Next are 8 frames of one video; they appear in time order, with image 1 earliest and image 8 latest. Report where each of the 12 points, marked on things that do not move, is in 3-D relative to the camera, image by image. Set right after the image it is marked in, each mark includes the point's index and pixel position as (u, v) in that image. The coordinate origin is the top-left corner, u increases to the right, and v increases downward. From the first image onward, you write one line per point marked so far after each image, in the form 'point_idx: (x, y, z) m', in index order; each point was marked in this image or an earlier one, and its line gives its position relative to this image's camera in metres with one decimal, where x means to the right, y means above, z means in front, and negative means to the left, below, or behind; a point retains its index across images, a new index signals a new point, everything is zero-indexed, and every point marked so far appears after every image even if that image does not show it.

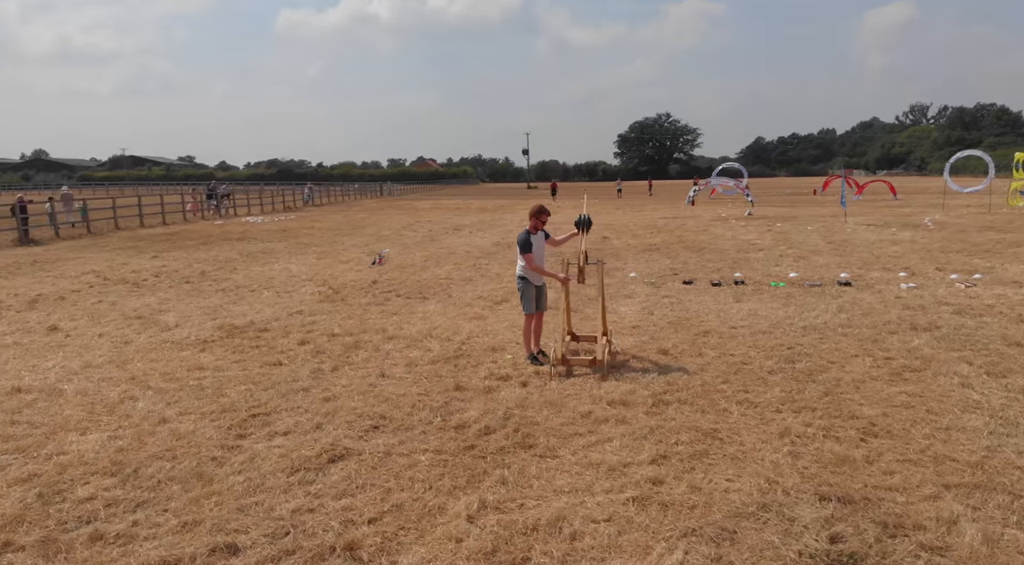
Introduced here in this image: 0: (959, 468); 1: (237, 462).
0: (+2.3, -1.0, +3.4) m
1: (-1.7, -1.1, +3.9) m
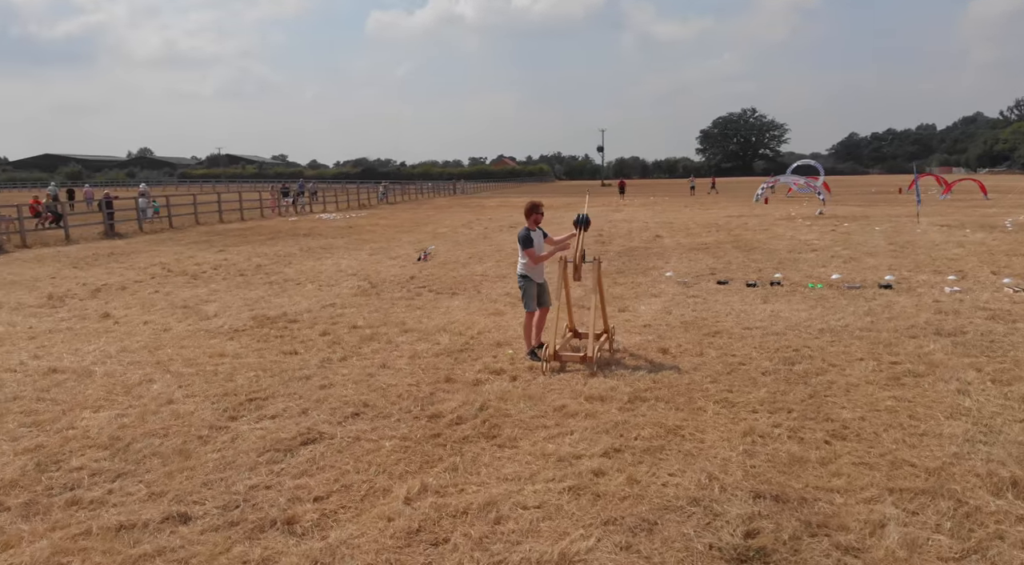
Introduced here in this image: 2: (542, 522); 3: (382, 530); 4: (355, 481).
0: (+2.0, -1.0, +3.3) m
1: (-1.9, -1.0, +4.2) m
2: (+0.1, -1.1, +2.9) m
3: (-0.6, -1.1, +2.9) m
4: (-0.8, -1.0, +3.5) m
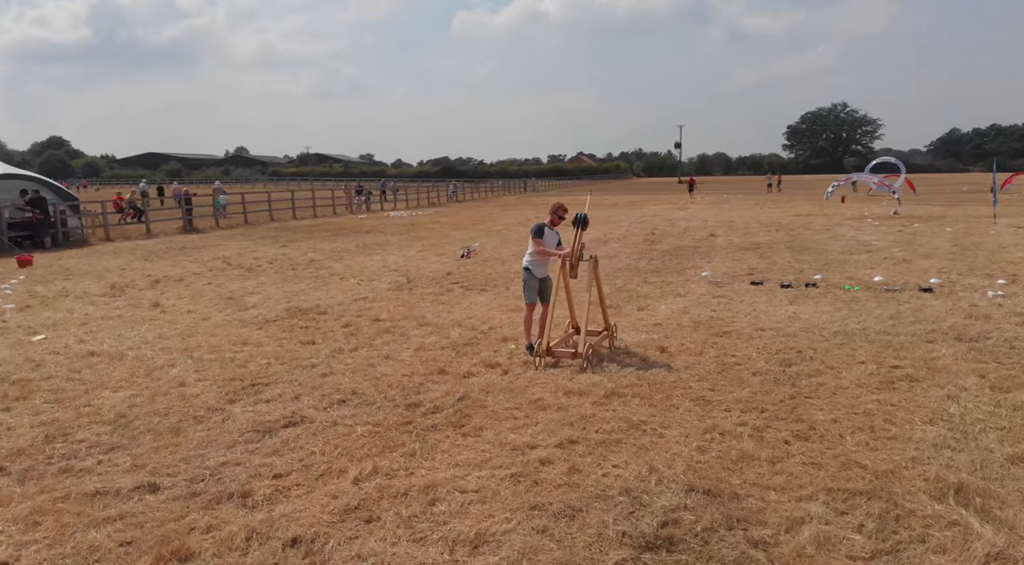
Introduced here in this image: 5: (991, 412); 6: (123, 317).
0: (+1.7, -1.0, +3.3) m
1: (-2.1, -0.9, +4.5) m
2: (-0.2, -1.0, +3.1) m
3: (-0.9, -1.0, +3.1) m
4: (-1.1, -1.0, +3.7) m
5: (+3.0, -0.8, +4.2) m
6: (-6.1, -0.5, +10.5) m
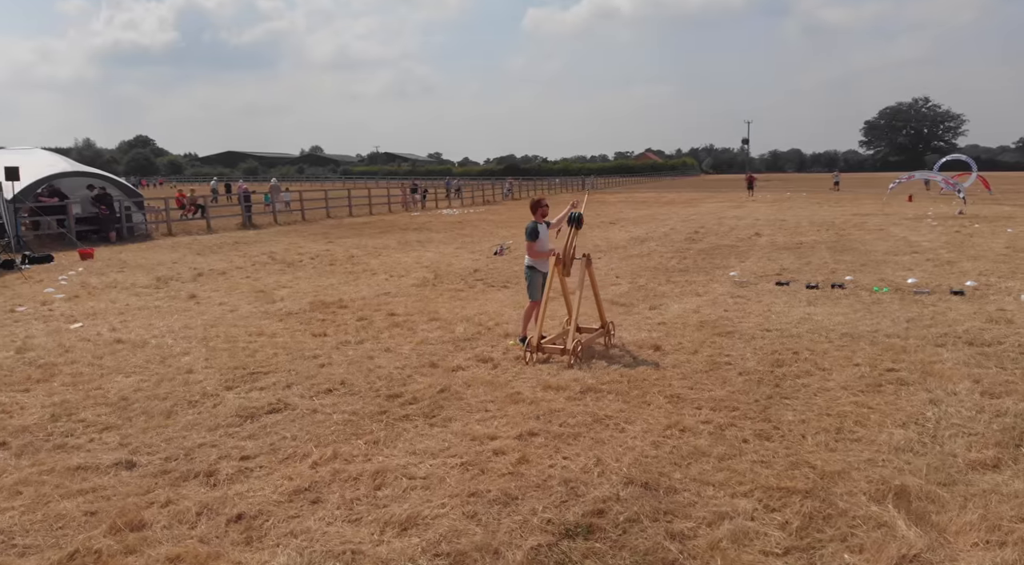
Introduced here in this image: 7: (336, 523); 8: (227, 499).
0: (+1.5, -1.0, +3.3) m
1: (-2.3, -0.9, +4.8) m
2: (-0.5, -1.0, +3.2) m
3: (-1.2, -1.0, +3.3) m
4: (-1.3, -1.0, +3.9) m
5: (+2.8, -0.8, +4.1) m
6: (-5.8, -0.4, +11.1) m
7: (-0.8, -1.0, +2.9) m
8: (-1.4, -1.0, +3.2) m
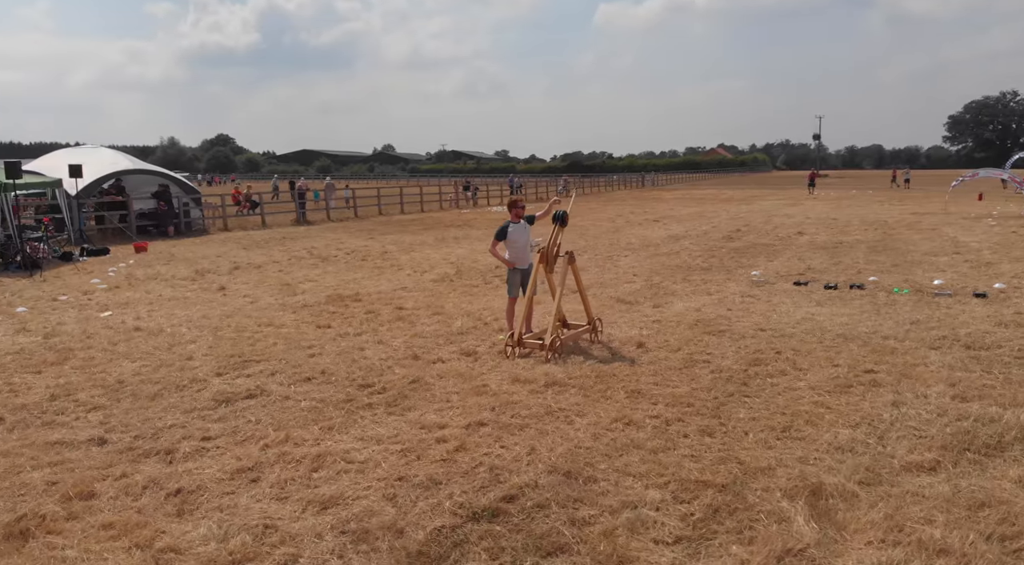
0: (+1.1, -0.9, +3.3) m
1: (-2.5, -0.8, +5.0) m
2: (-0.8, -1.0, +3.4) m
3: (-1.5, -1.0, +3.5) m
4: (-1.7, -0.9, +4.1) m
5: (+2.5, -0.8, +4.0) m
6: (-5.6, -0.3, +11.6) m
7: (-1.2, -1.0, +3.1) m
8: (-1.7, -1.0, +3.4) m
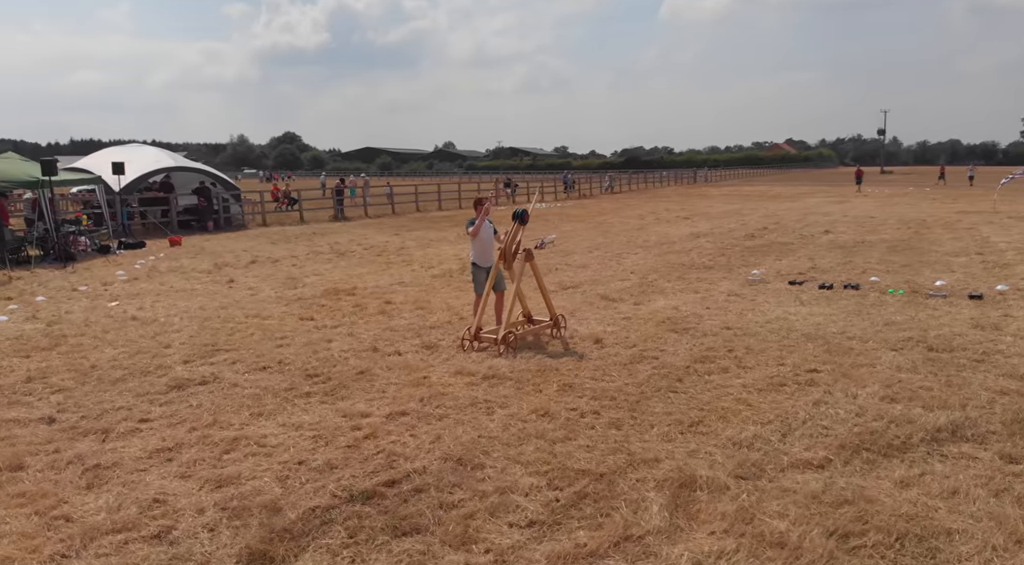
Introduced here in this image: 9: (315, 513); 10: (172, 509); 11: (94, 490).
0: (+0.5, -0.9, +3.4) m
1: (-3.0, -0.8, +5.3) m
2: (-1.4, -0.9, +3.6) m
3: (-2.1, -0.9, +3.7) m
4: (-2.2, -0.9, +4.3) m
5: (+2.0, -0.8, +4.0) m
6: (-5.7, -0.1, +12.0) m
7: (-1.7, -1.0, +3.3) m
8: (-2.3, -0.9, +3.6) m
9: (-0.9, -1.0, +2.9) m
10: (-1.5, -1.0, +2.9) m
11: (-2.0, -1.0, +3.2) m
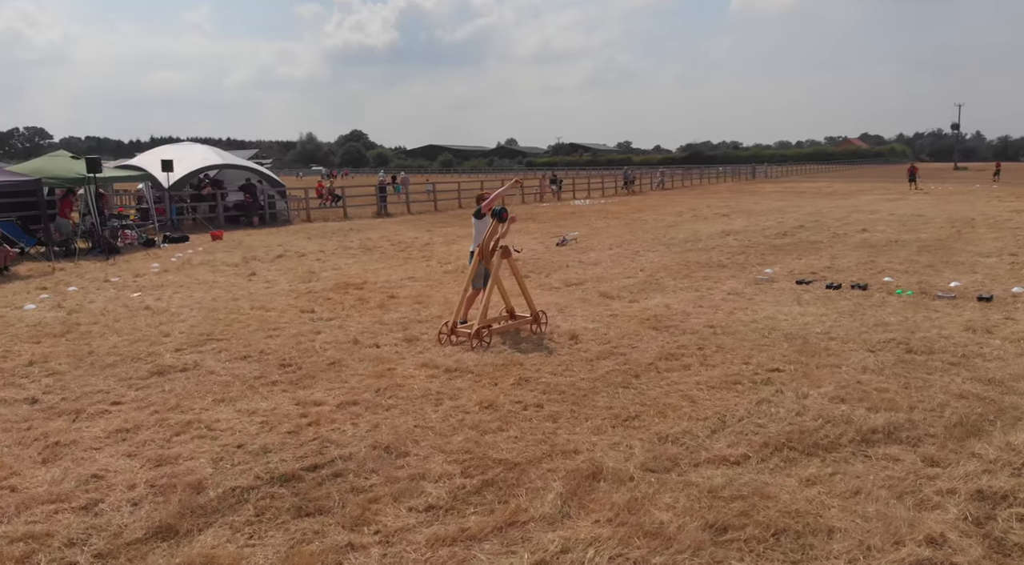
0: (+0.1, -0.9, +3.5) m
1: (-3.2, -0.7, +5.7) m
2: (-1.8, -0.9, +3.8) m
3: (-2.5, -0.9, +4.0) m
4: (-2.5, -0.8, +4.6) m
5: (+1.6, -0.8, +4.1) m
6: (-5.6, 0.0, +12.5) m
7: (-2.1, -0.9, +3.5) m
8: (-2.7, -0.9, +3.9) m
9: (-1.3, -1.0, +3.1) m
10: (-1.9, -1.0, +3.1) m
11: (-2.4, -1.0, +3.4) m
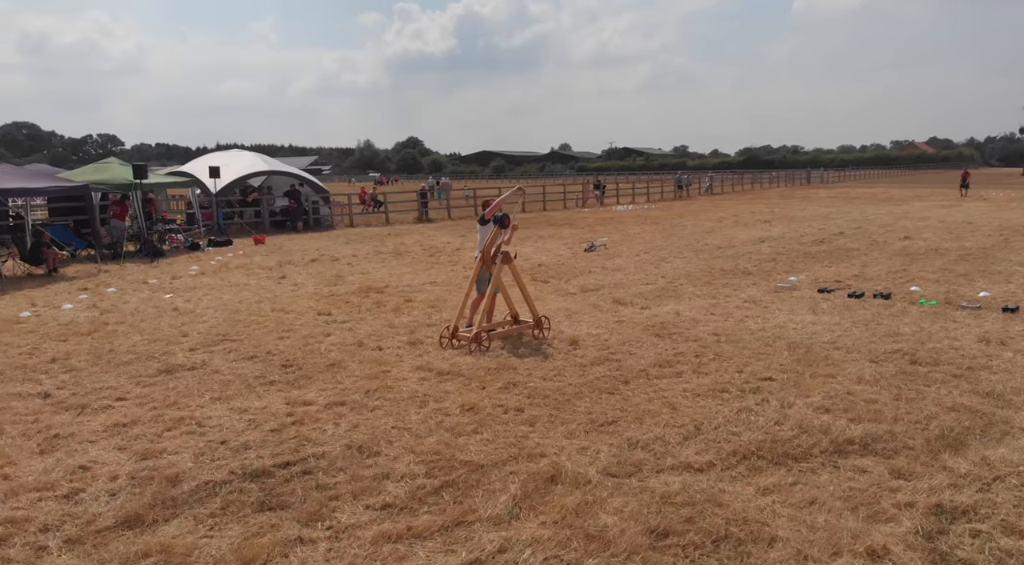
0: (0.0, -0.9, +3.6) m
1: (-3.3, -0.7, +6.0) m
2: (-1.9, -0.9, +4.0) m
3: (-2.6, -0.9, +4.3) m
4: (-2.6, -0.8, +4.9) m
5: (+1.5, -0.9, +4.1) m
6: (-5.2, 0.0, +13.0) m
7: (-2.3, -0.9, +3.8) m
8: (-2.8, -0.9, +4.2) m
9: (-1.5, -1.0, +3.2) m
10: (-2.1, -1.0, +3.4) m
11: (-2.6, -1.0, +3.7) m
